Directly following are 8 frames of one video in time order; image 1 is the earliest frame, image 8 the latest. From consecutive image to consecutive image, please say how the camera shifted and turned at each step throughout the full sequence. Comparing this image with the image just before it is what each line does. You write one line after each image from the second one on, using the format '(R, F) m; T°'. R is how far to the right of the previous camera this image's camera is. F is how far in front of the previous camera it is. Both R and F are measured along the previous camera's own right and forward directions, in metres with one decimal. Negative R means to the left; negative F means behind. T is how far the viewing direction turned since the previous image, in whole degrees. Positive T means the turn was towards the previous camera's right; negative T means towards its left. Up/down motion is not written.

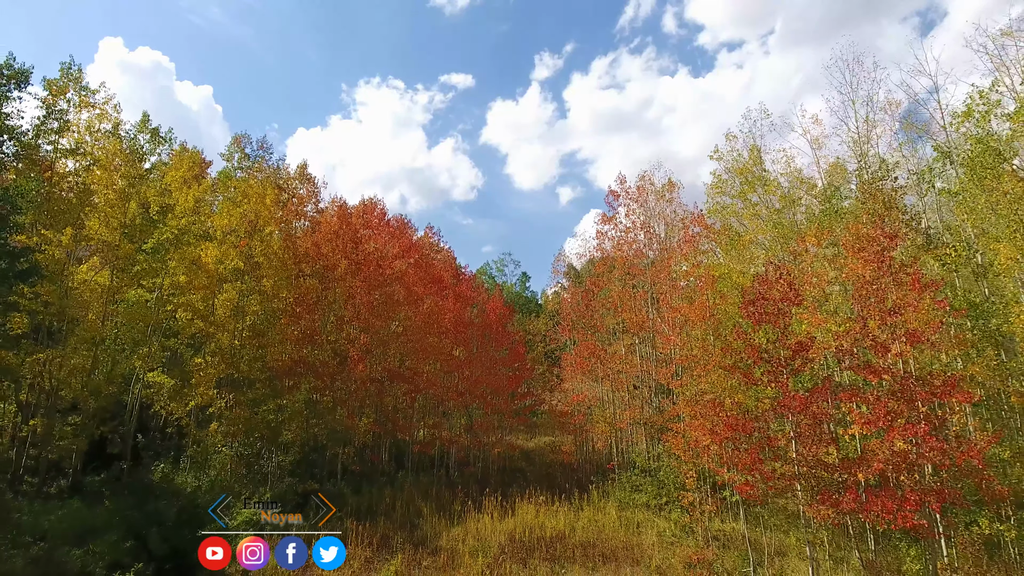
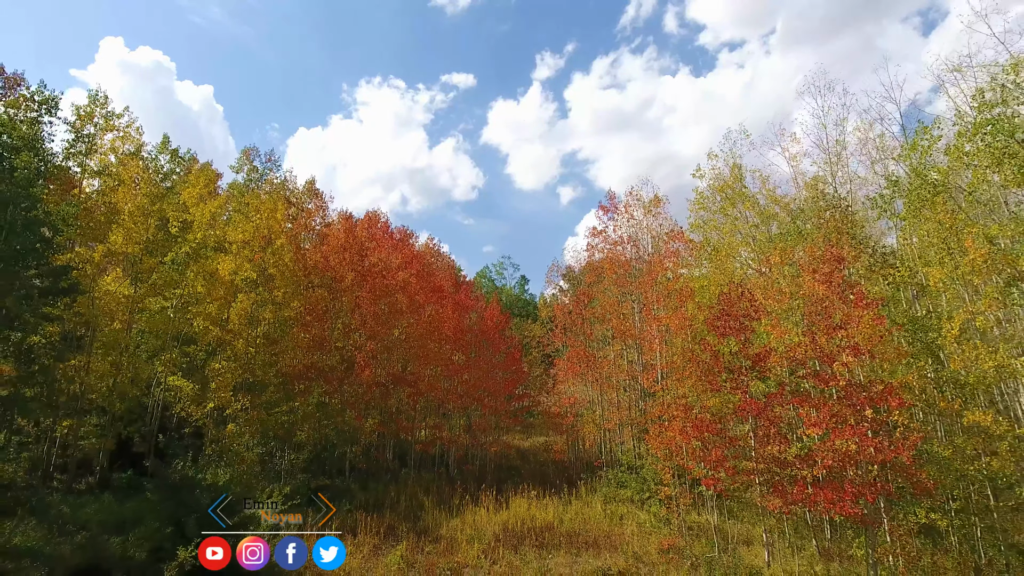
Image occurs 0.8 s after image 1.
(+0.2, -1.2) m; 0°
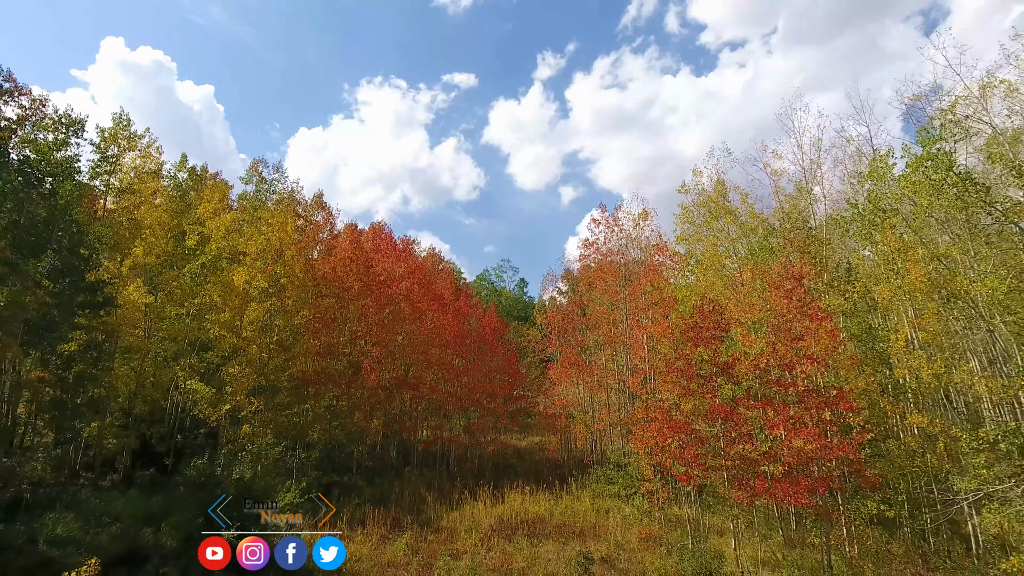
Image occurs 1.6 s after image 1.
(+0.2, -1.2) m; 0°
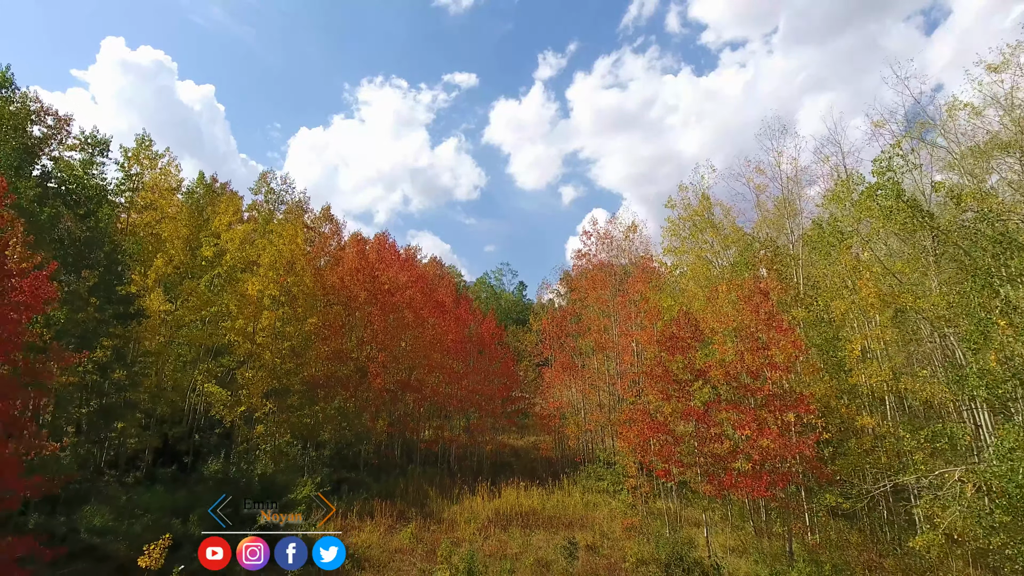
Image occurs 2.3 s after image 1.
(+0.2, -1.3) m; 0°
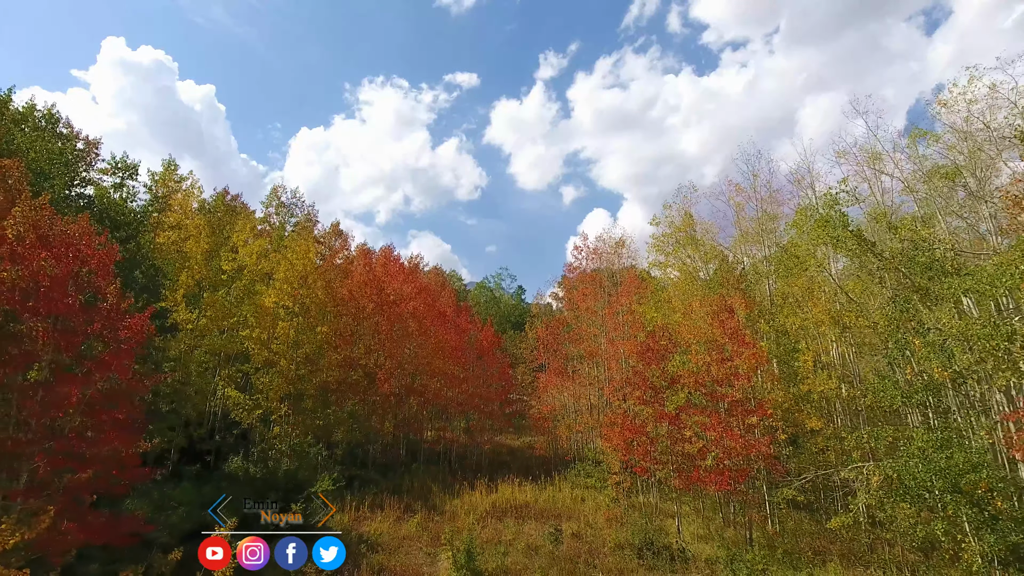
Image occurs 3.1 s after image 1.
(+0.2, -1.7) m; 0°
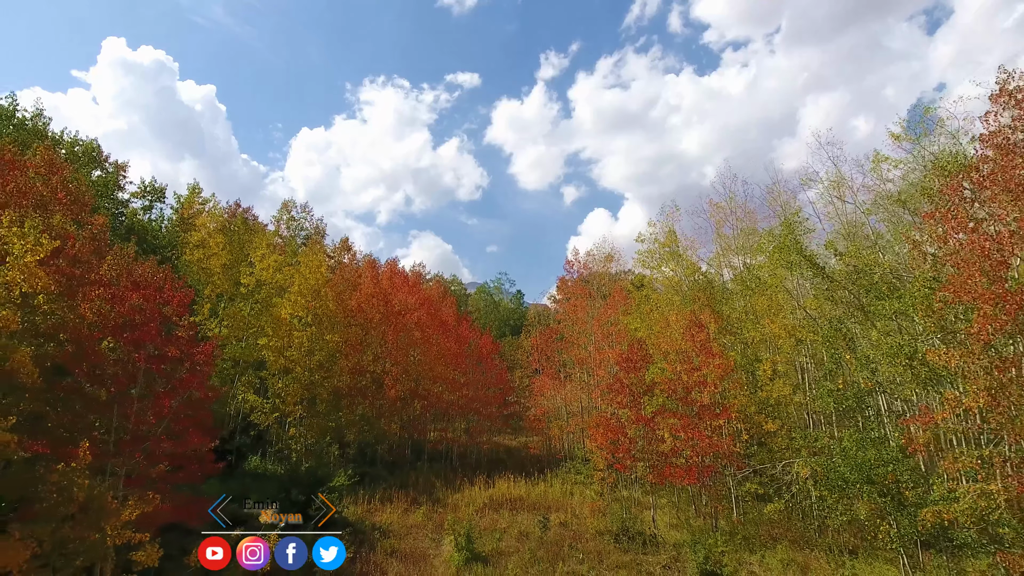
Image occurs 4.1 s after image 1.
(+0.2, -2.0) m; 0°
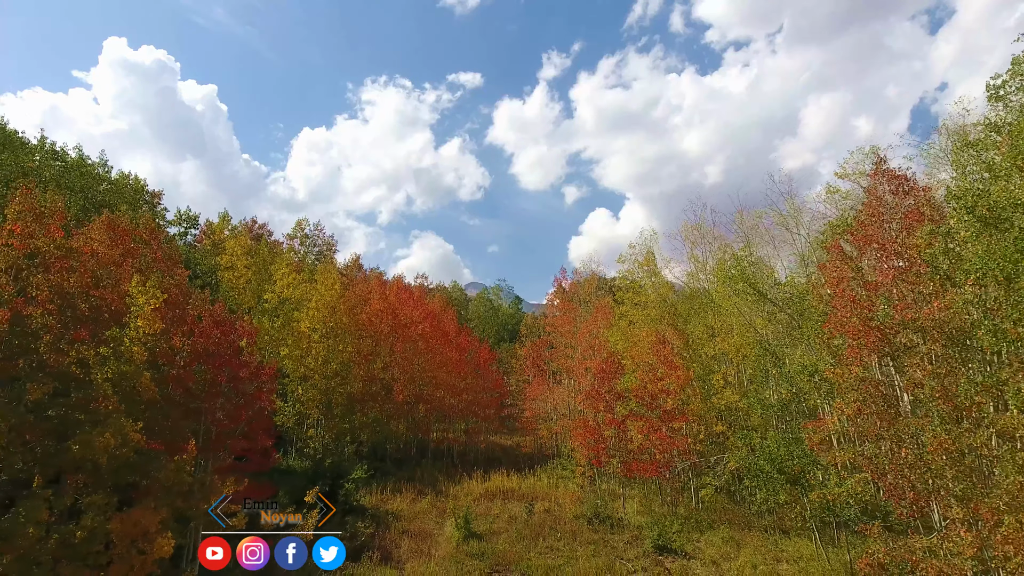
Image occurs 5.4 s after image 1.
(+0.4, -3.0) m; 0°
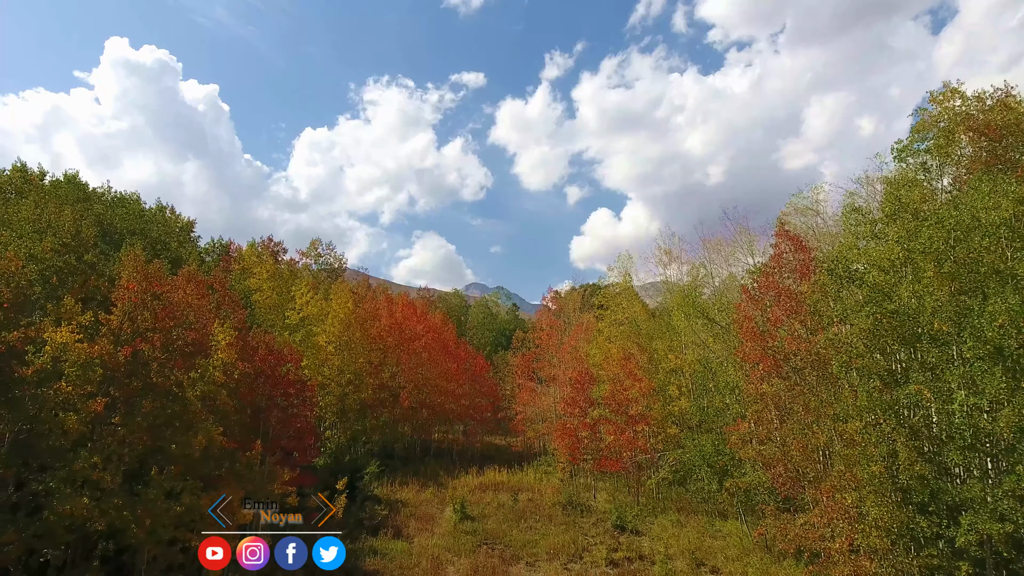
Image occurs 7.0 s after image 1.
(+0.7, -3.8) m; 0°
